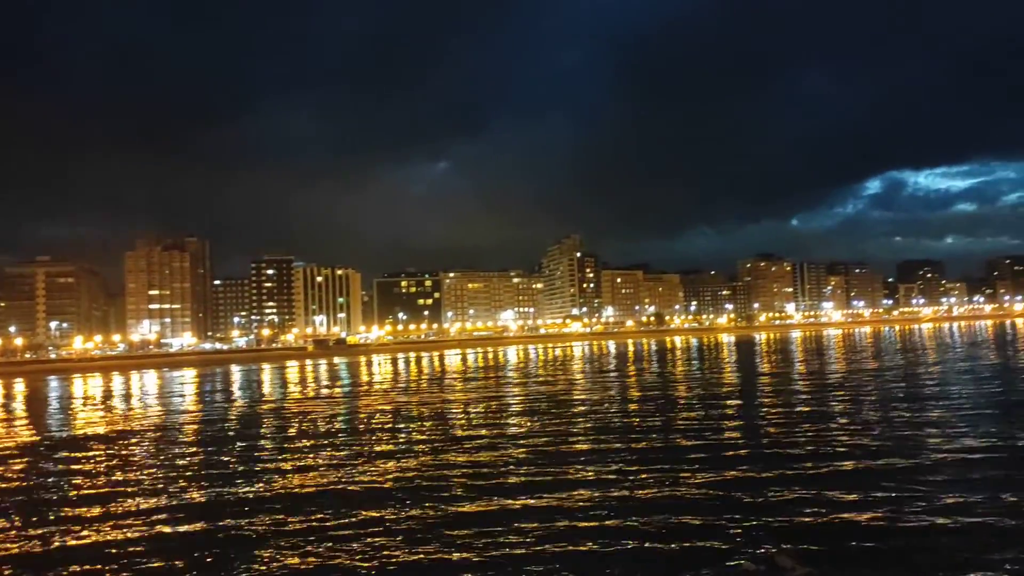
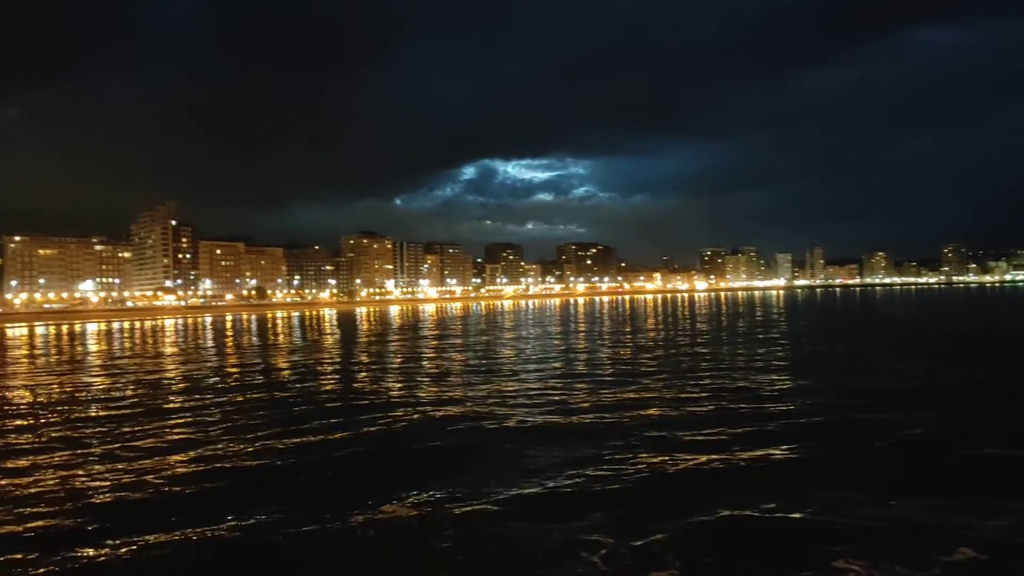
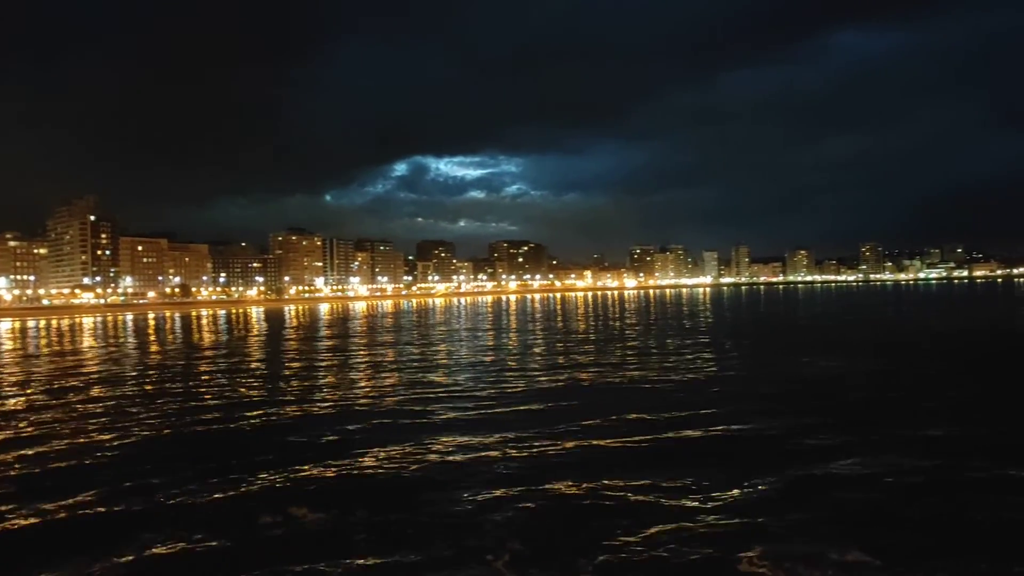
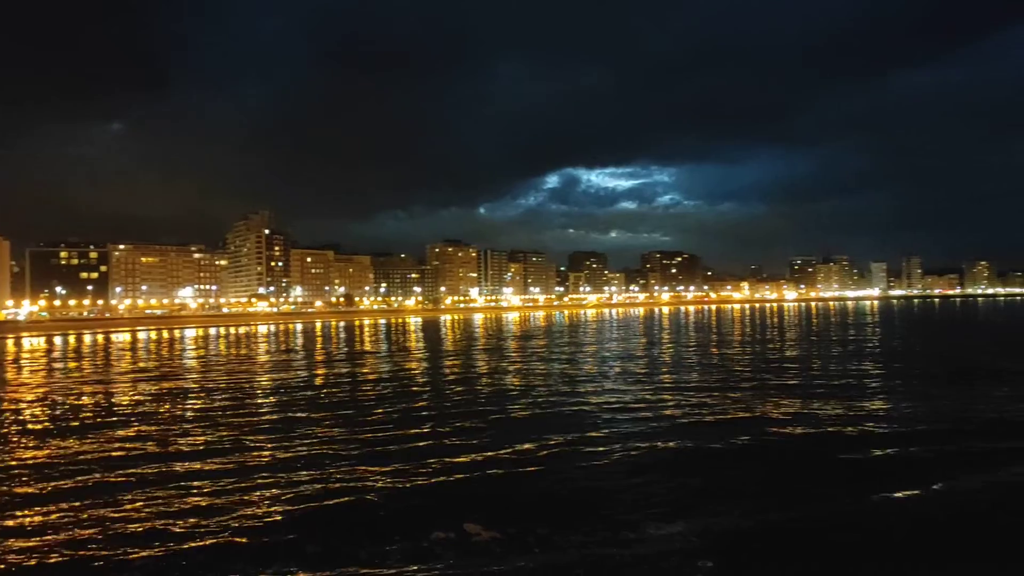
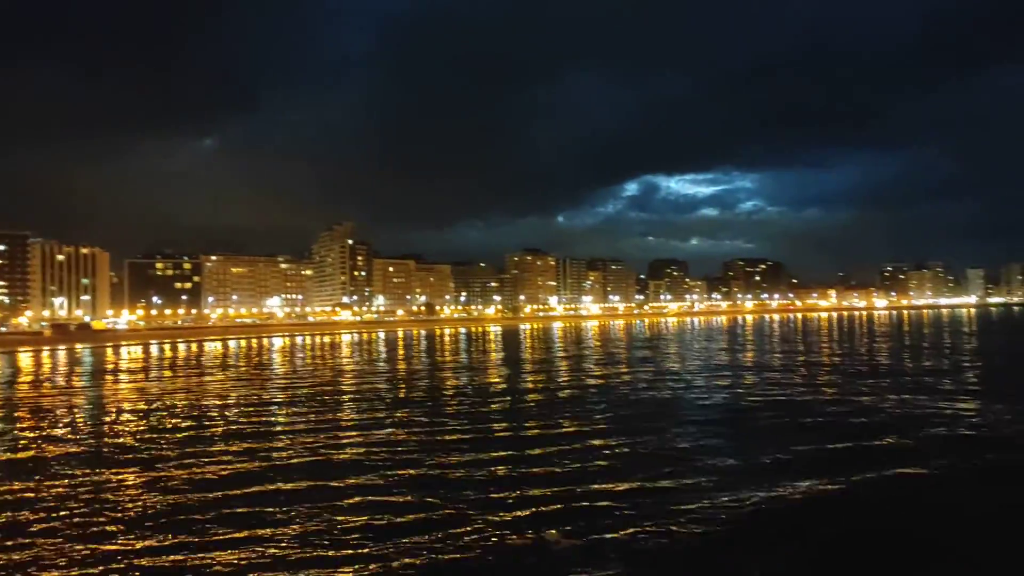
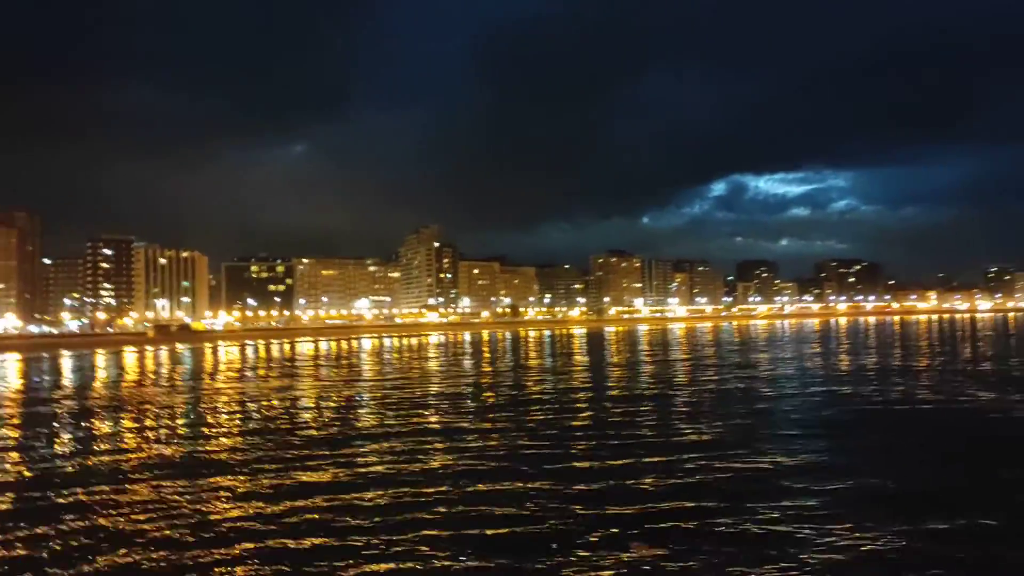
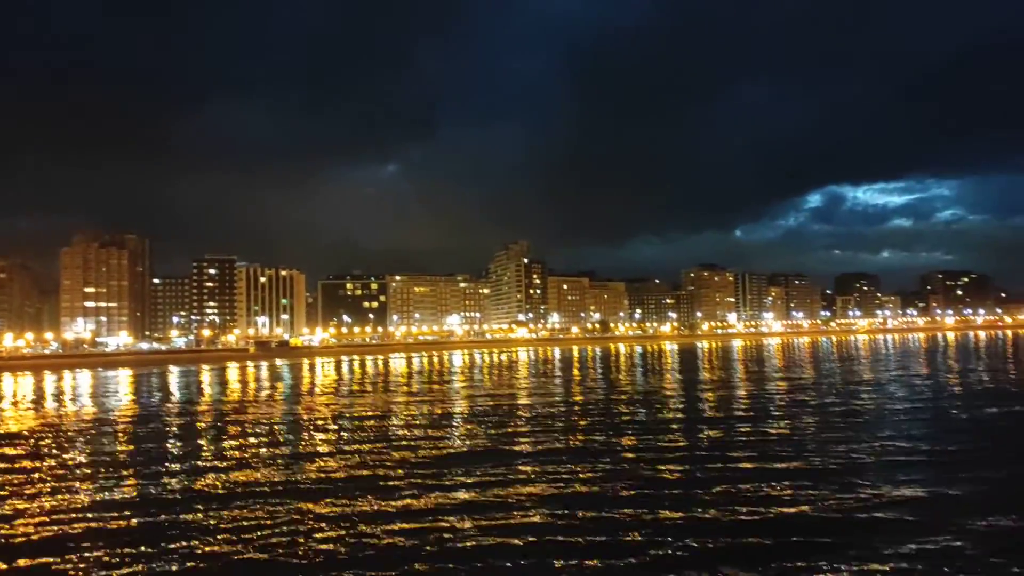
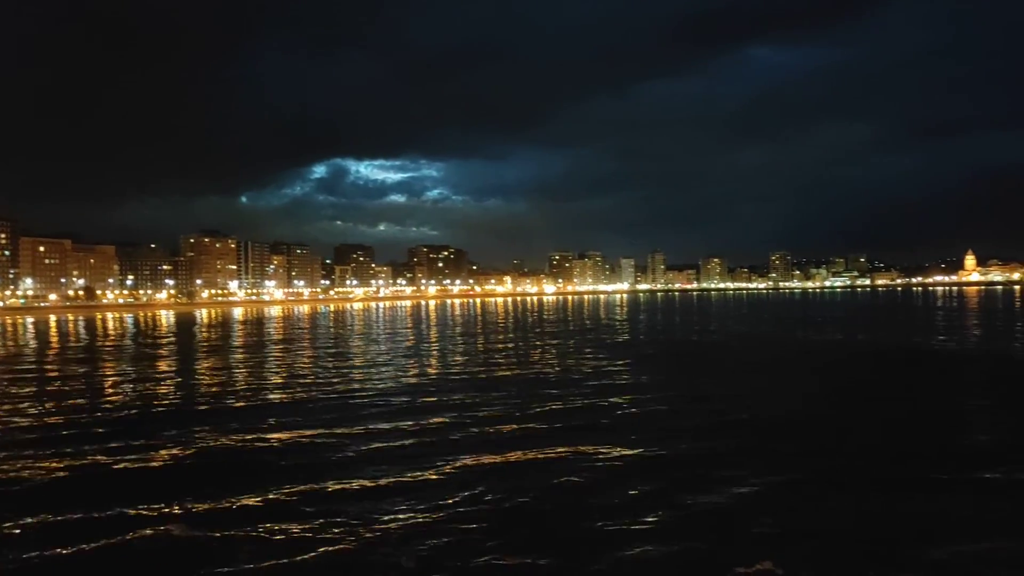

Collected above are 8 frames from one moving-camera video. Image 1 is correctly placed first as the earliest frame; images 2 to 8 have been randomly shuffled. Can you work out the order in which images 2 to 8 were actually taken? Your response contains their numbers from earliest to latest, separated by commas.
7, 6, 5, 4, 2, 3, 8
